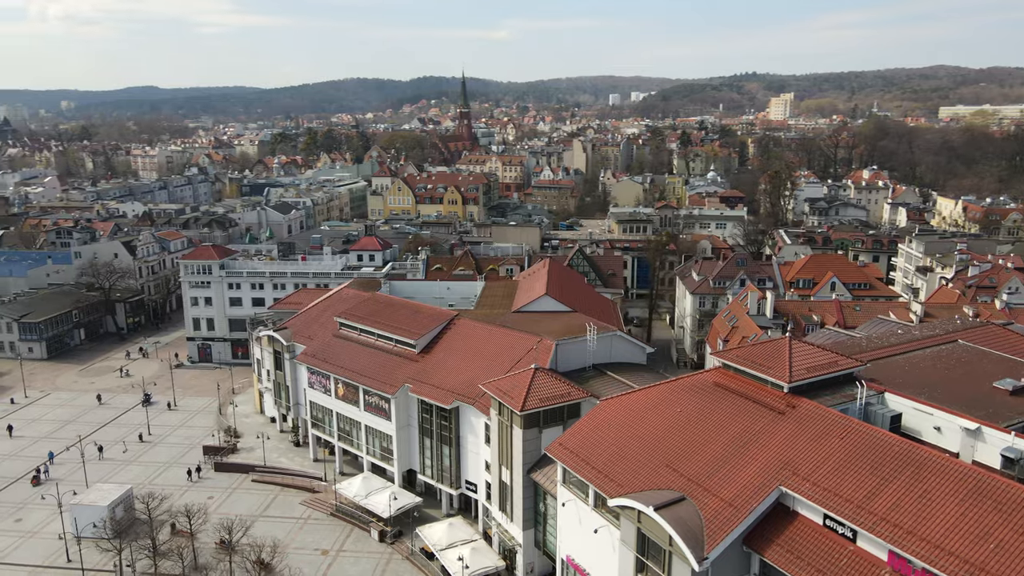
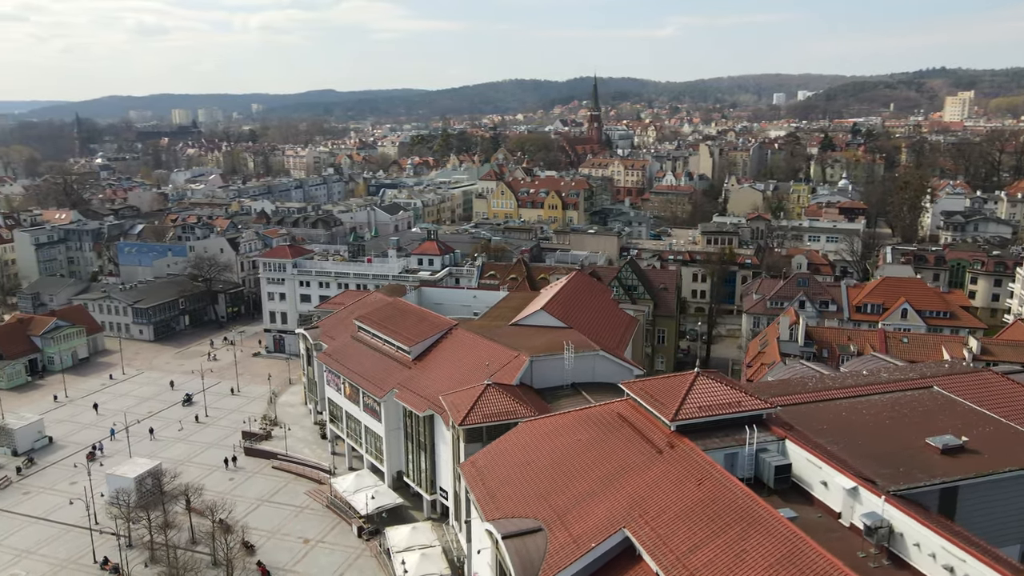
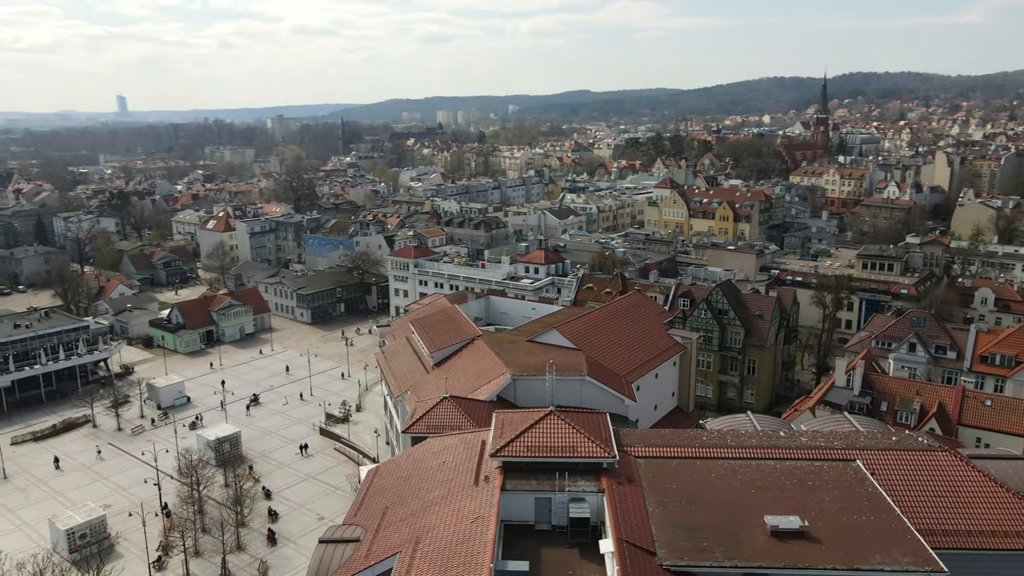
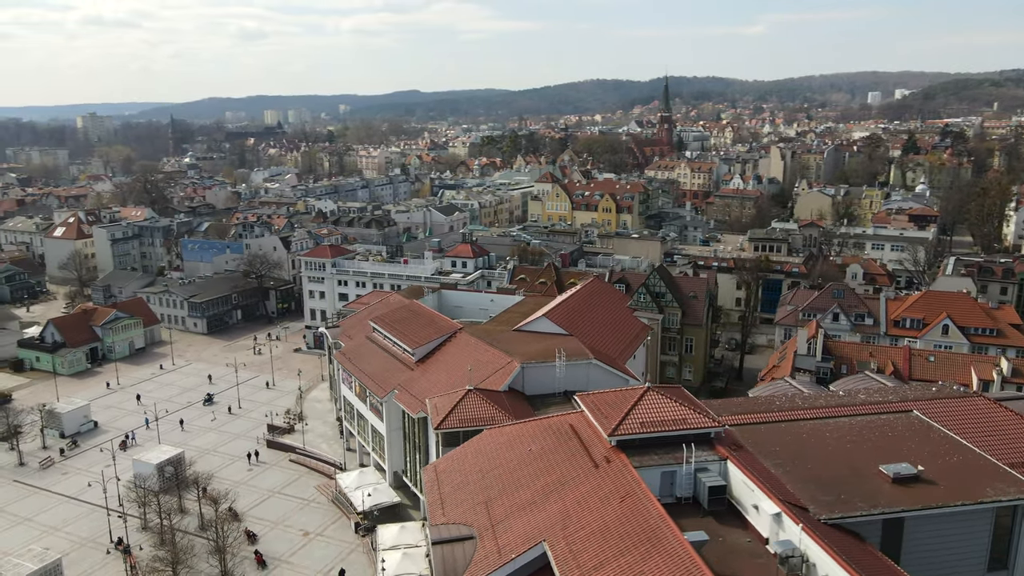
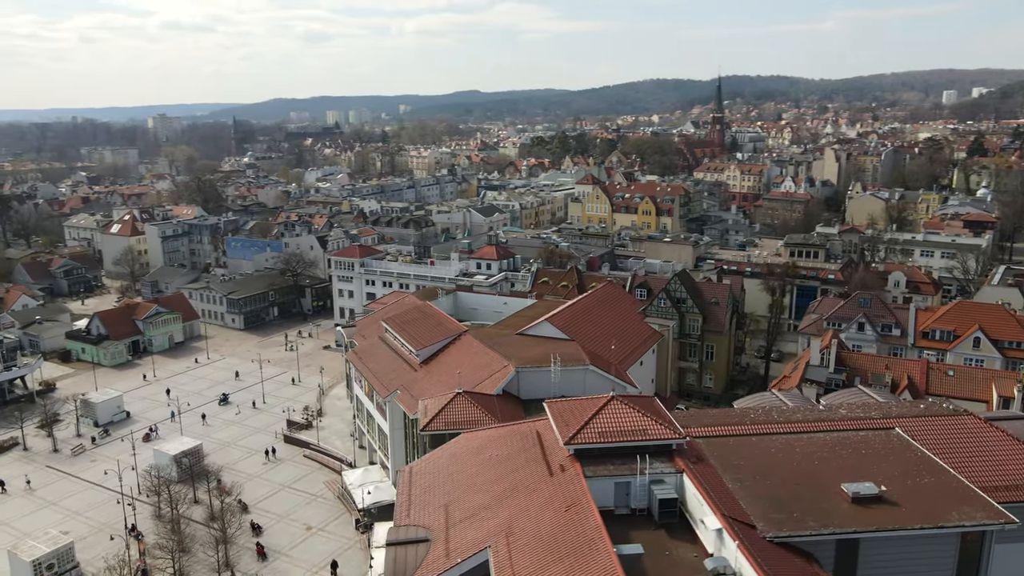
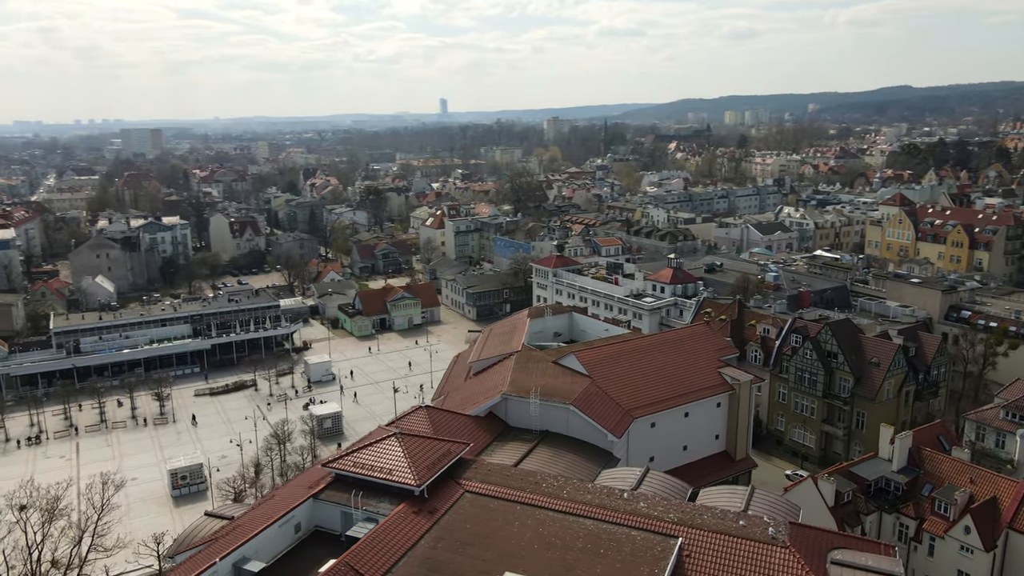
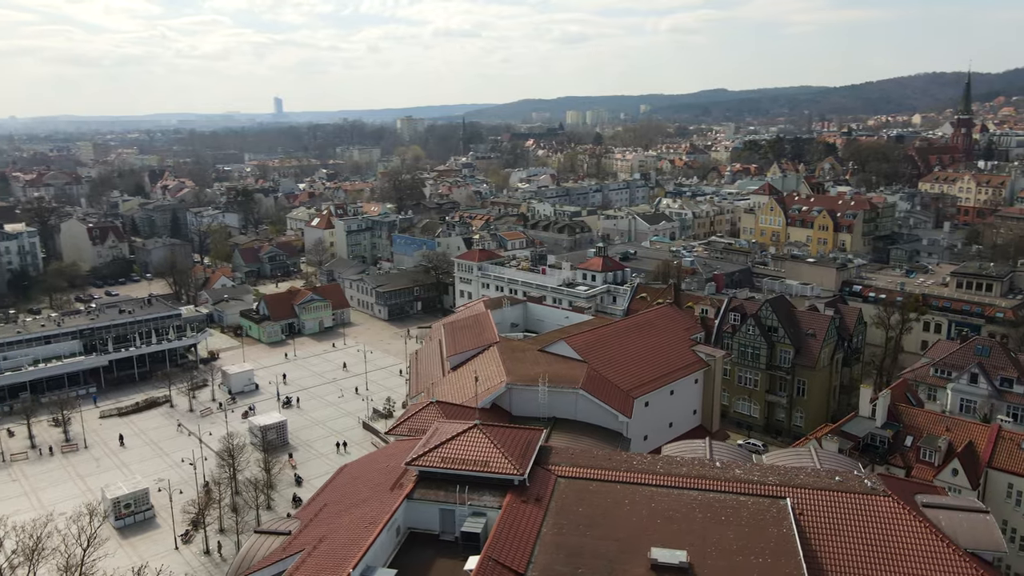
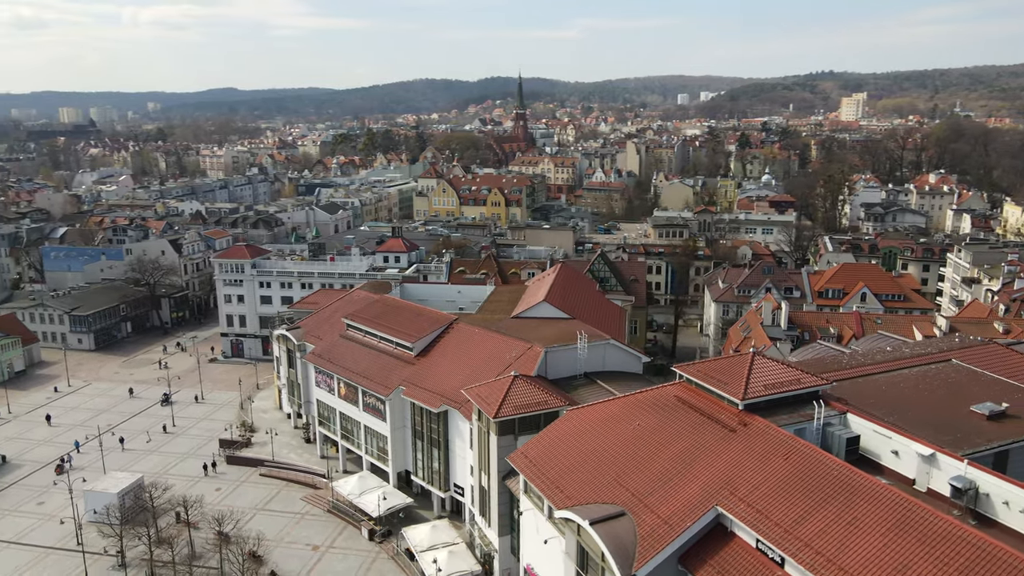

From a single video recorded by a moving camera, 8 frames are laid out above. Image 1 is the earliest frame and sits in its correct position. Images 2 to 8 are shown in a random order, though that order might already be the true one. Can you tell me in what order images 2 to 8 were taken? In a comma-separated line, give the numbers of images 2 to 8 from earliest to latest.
8, 2, 4, 5, 3, 7, 6
